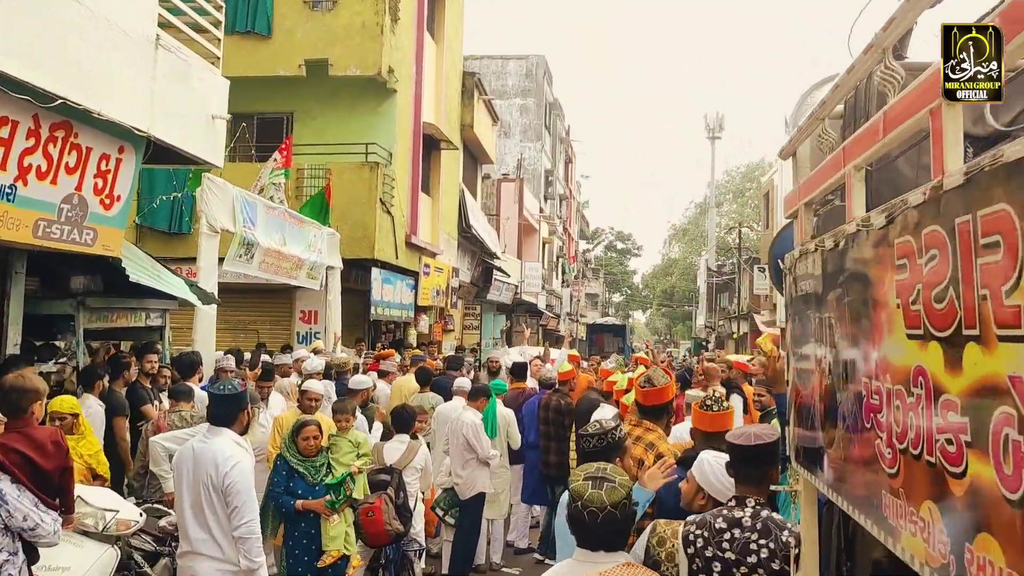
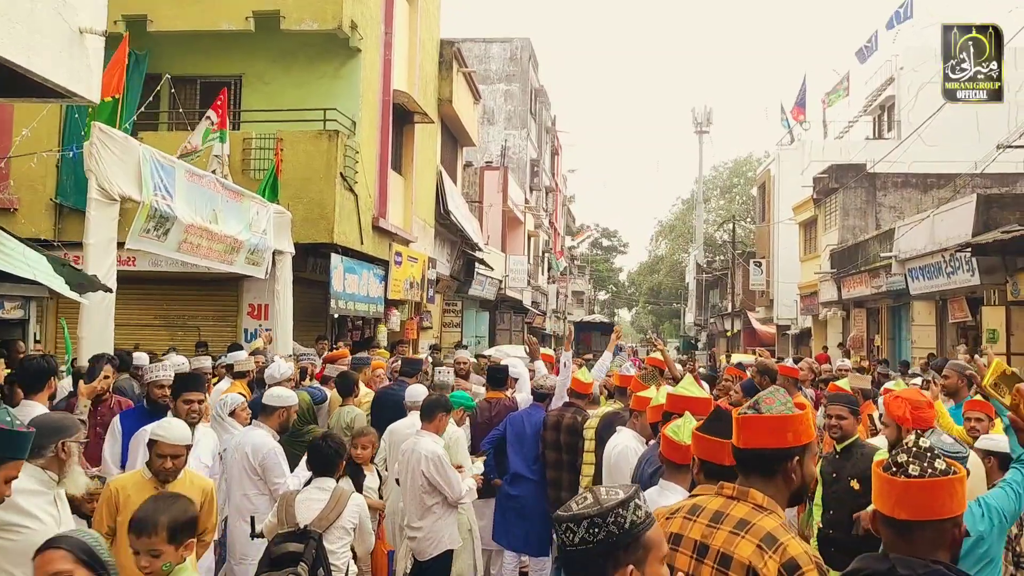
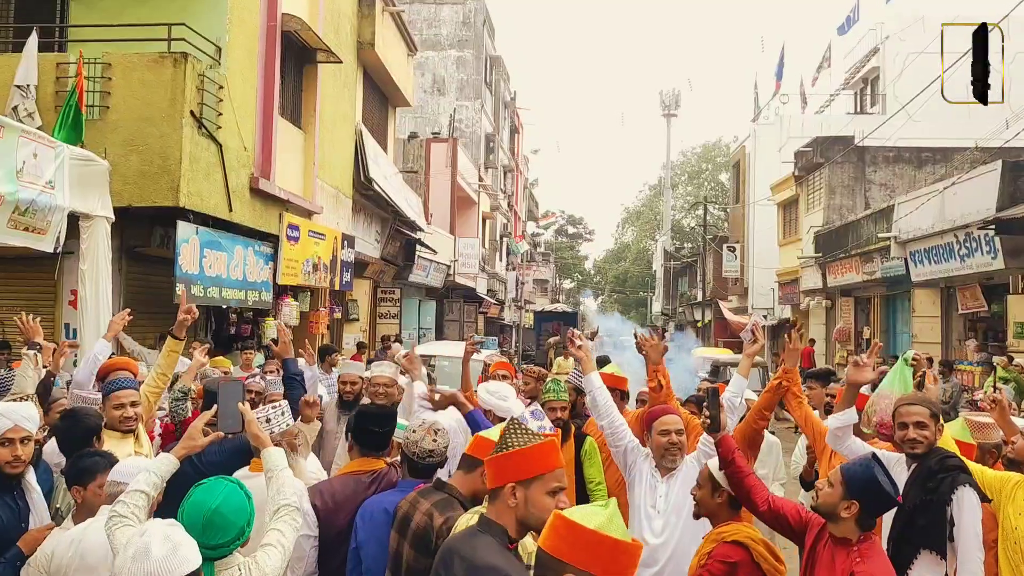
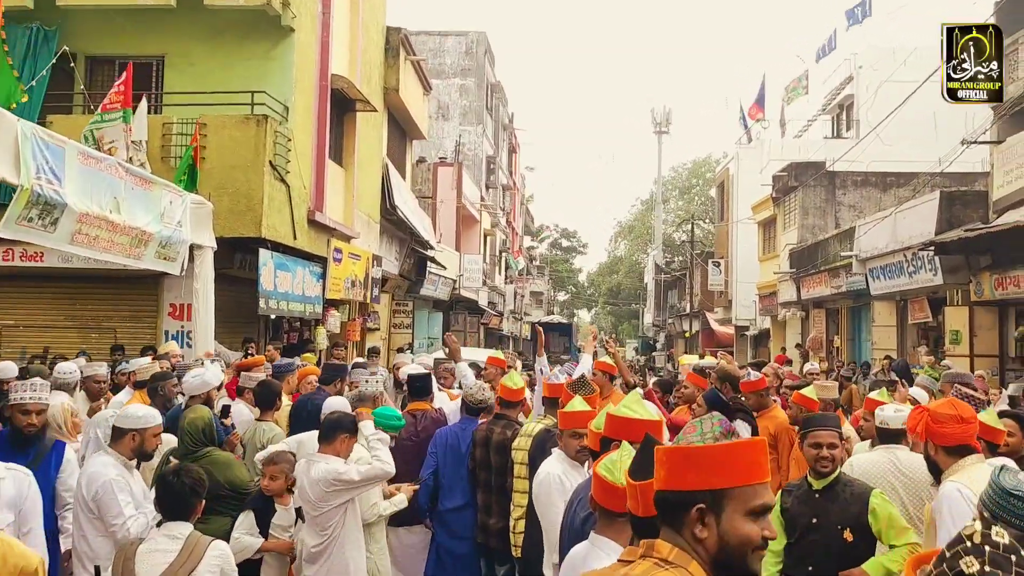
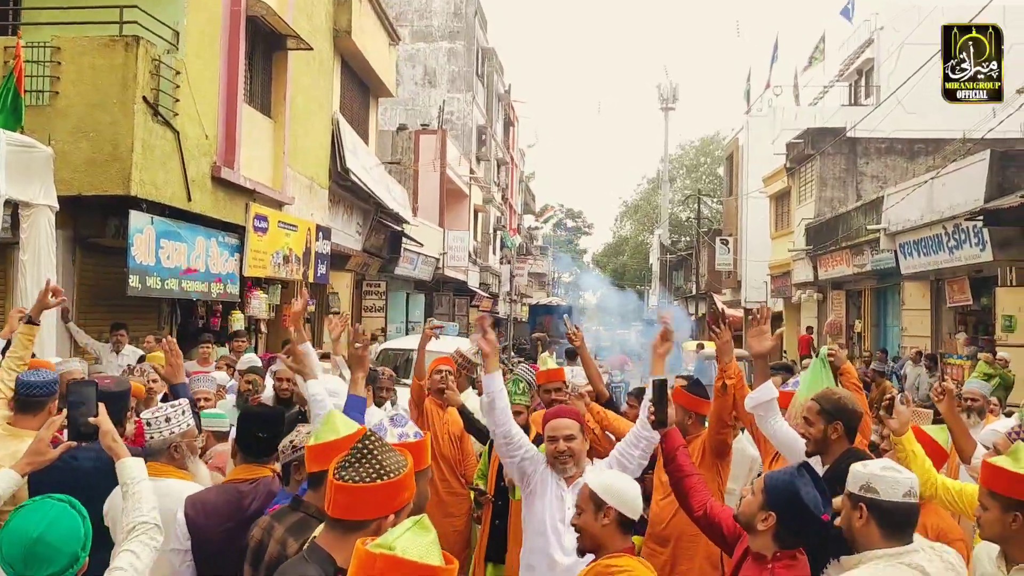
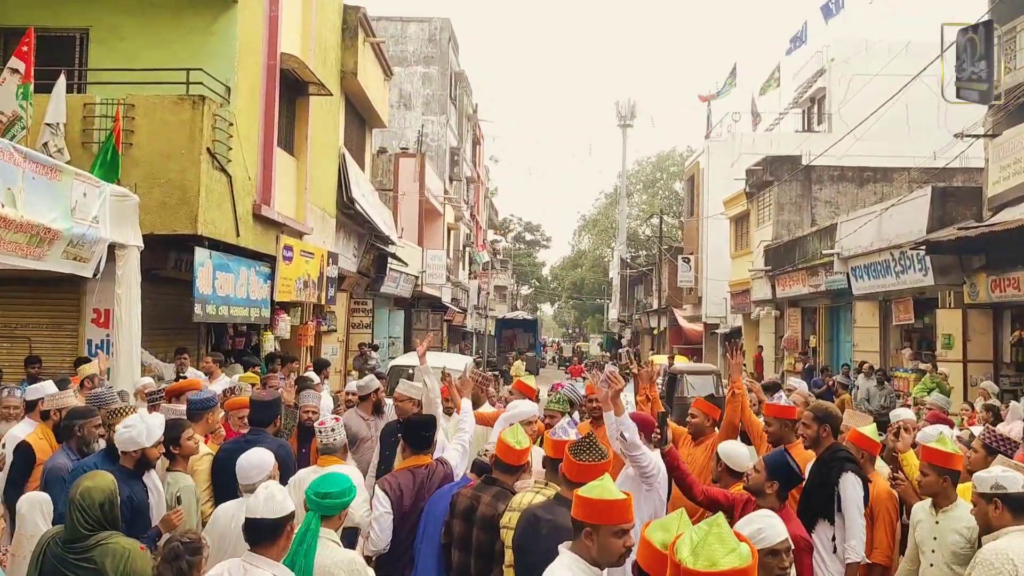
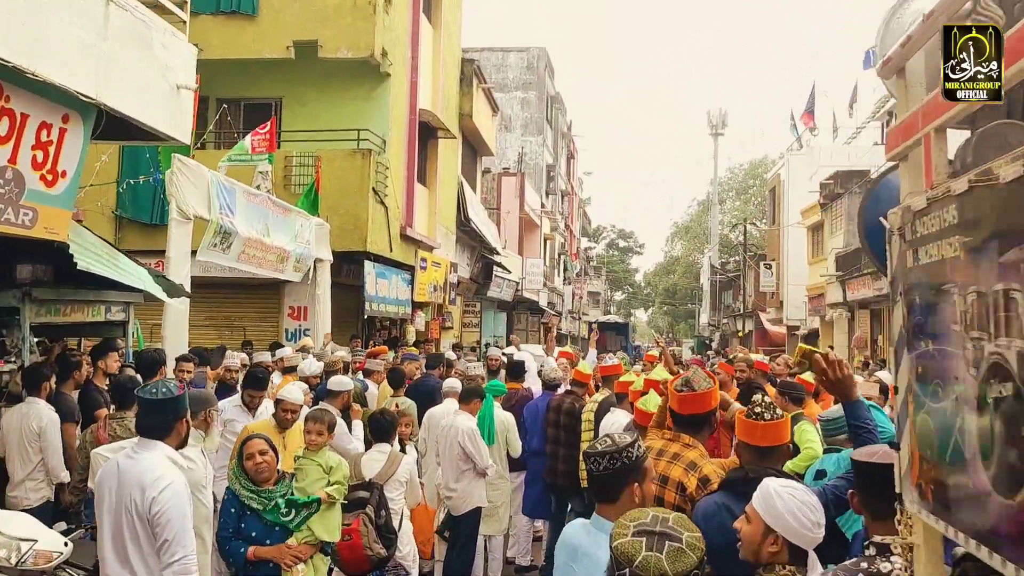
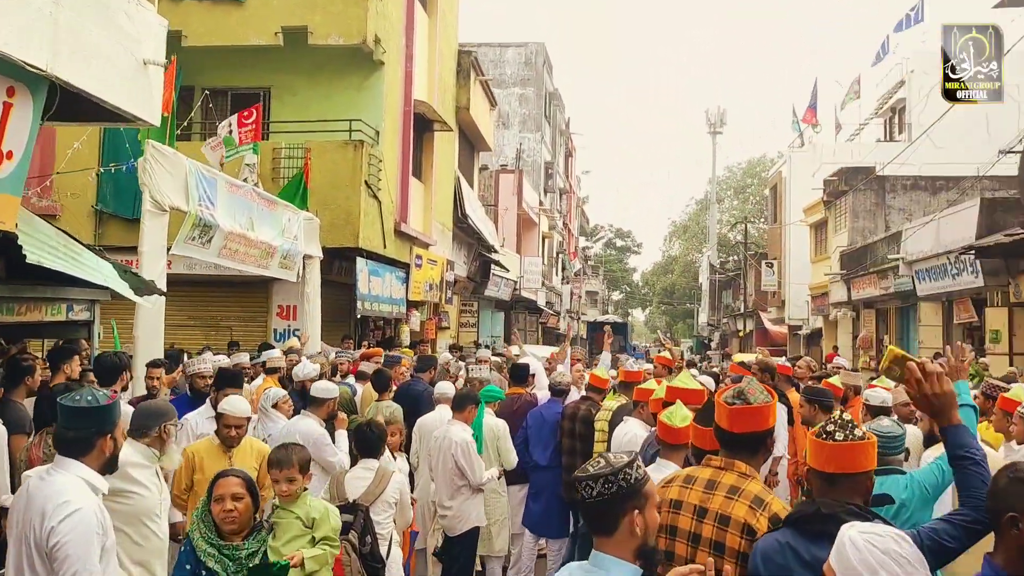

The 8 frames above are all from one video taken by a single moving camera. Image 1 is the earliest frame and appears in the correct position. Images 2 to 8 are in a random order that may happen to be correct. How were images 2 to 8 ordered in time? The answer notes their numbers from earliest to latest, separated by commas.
7, 8, 2, 4, 6, 3, 5
